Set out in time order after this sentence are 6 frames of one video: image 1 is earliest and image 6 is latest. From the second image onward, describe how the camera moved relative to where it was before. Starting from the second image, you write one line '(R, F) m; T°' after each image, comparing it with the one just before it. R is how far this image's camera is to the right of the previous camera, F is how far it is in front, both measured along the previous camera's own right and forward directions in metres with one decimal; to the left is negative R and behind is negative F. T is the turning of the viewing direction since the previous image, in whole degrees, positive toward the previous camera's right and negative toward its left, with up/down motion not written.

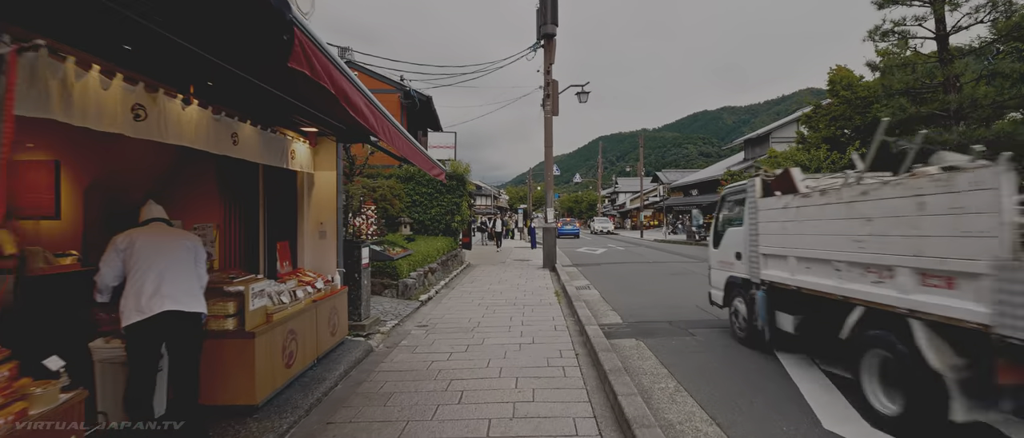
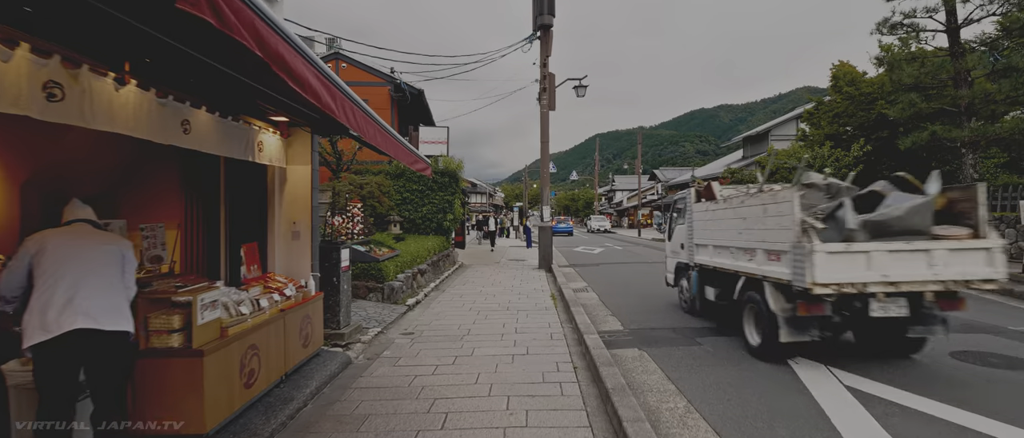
(0.0, +0.5) m; 0°
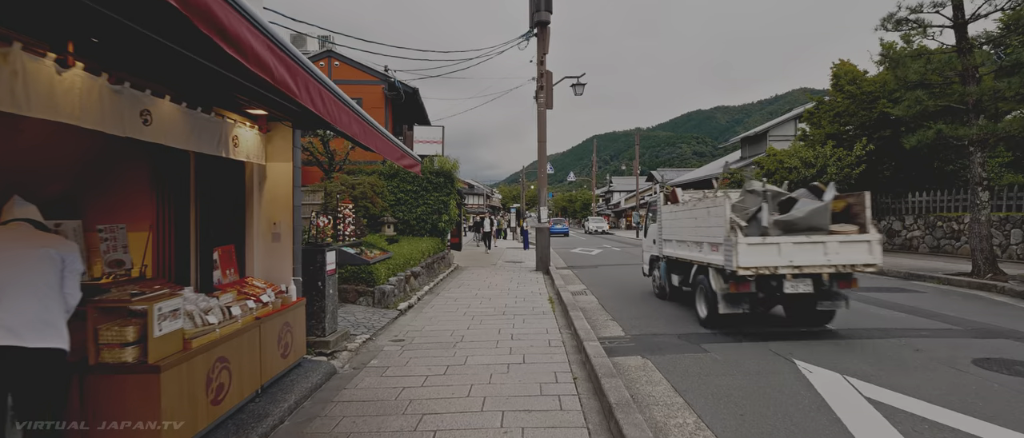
(0.0, +0.3) m; 0°
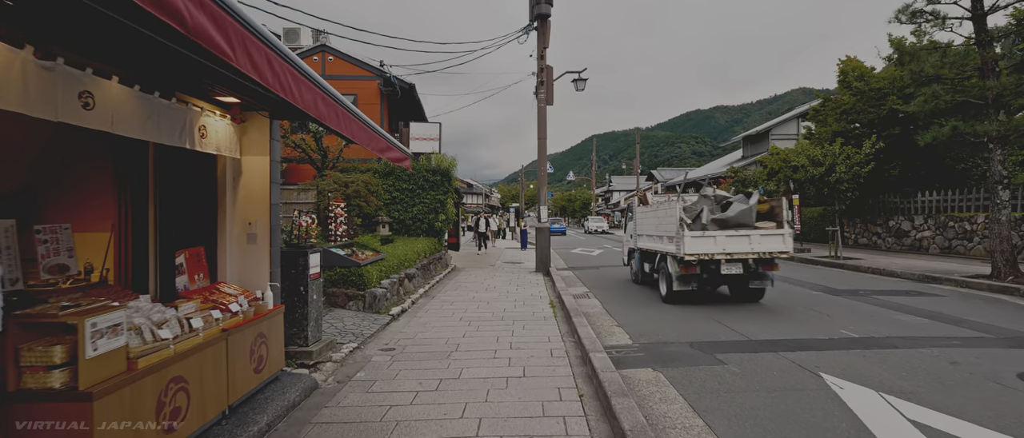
(0.0, +0.4) m; 0°
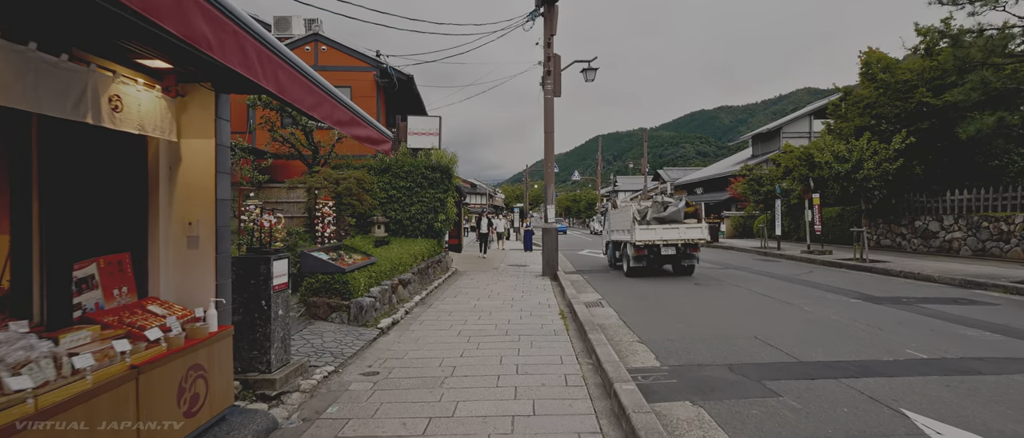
(0.0, +0.9) m; 0°
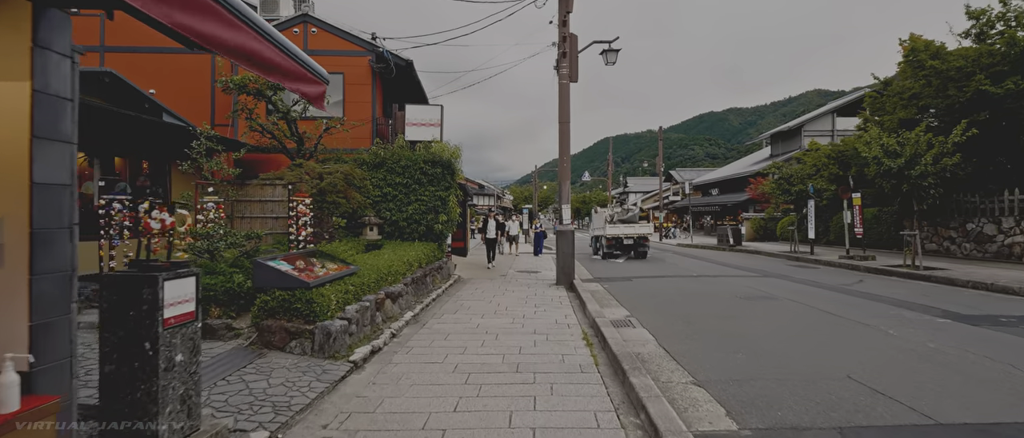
(0.0, +1.5) m; -1°
